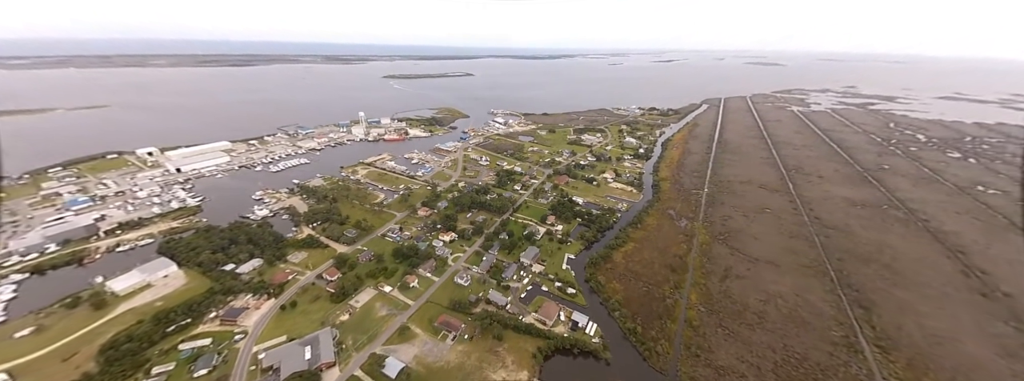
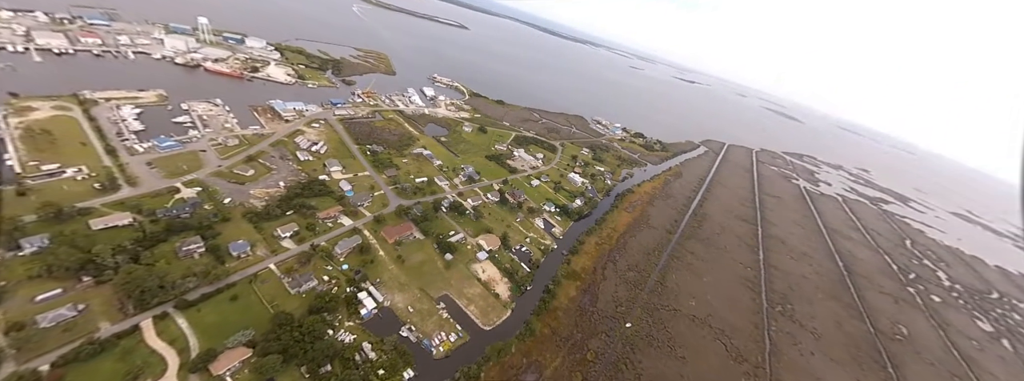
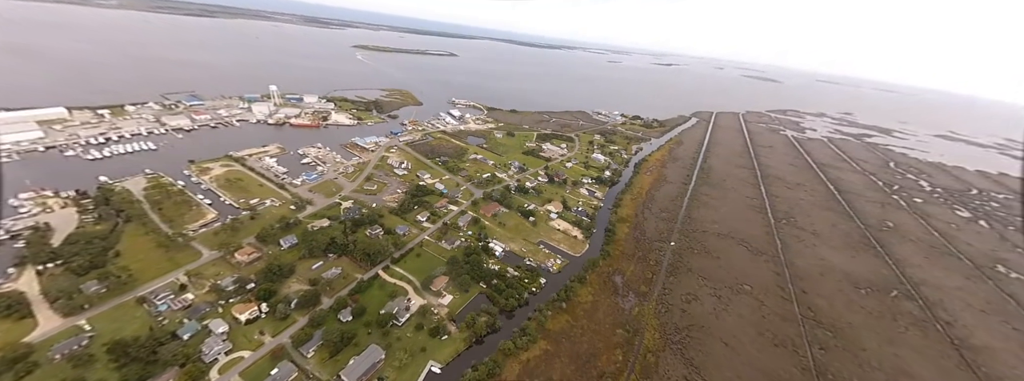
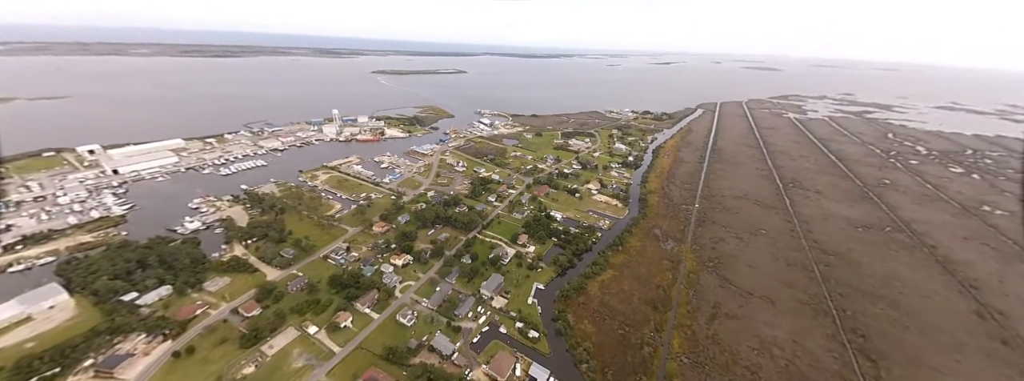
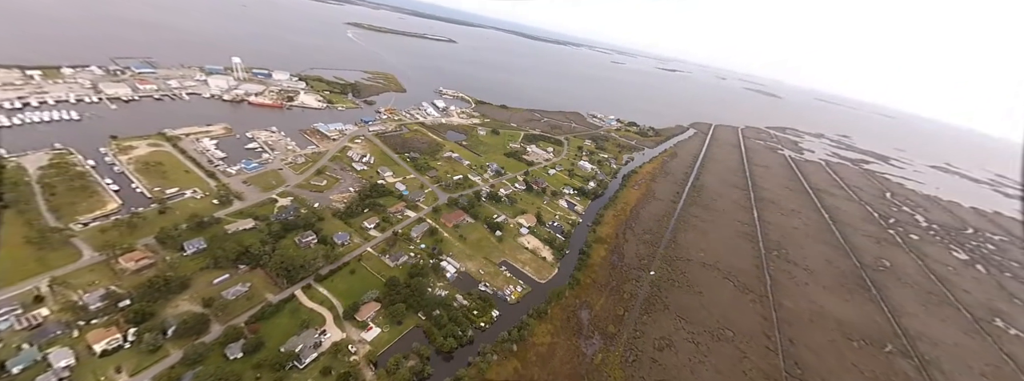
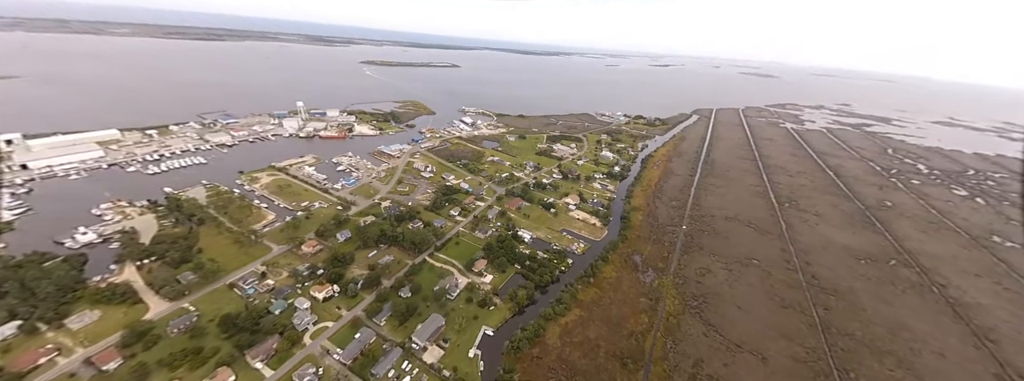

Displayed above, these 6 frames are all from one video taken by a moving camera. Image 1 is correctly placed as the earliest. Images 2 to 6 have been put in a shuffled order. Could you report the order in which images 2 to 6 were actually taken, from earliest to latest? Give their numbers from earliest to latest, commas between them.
4, 6, 3, 5, 2
